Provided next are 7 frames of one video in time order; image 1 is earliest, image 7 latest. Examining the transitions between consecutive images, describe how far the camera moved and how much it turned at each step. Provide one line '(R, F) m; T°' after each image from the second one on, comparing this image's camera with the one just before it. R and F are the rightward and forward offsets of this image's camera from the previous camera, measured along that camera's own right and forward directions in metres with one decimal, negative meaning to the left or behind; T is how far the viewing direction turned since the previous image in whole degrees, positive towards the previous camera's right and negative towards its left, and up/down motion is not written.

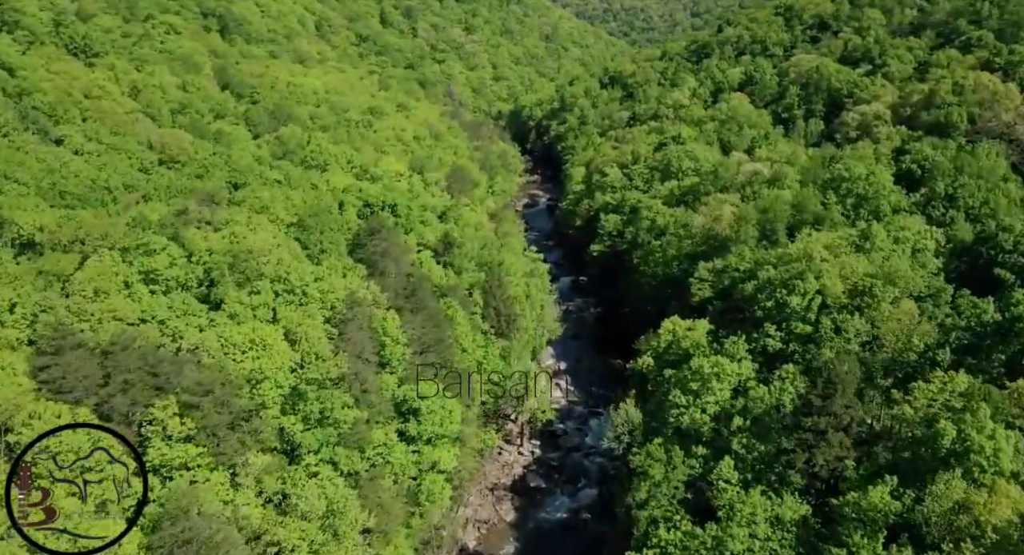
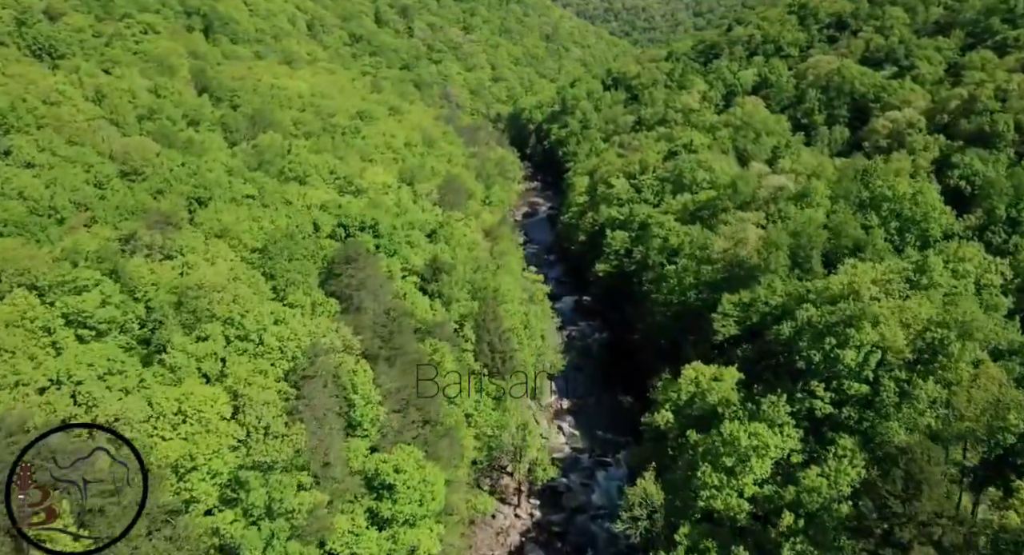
(+0.2, +7.4) m; 0°
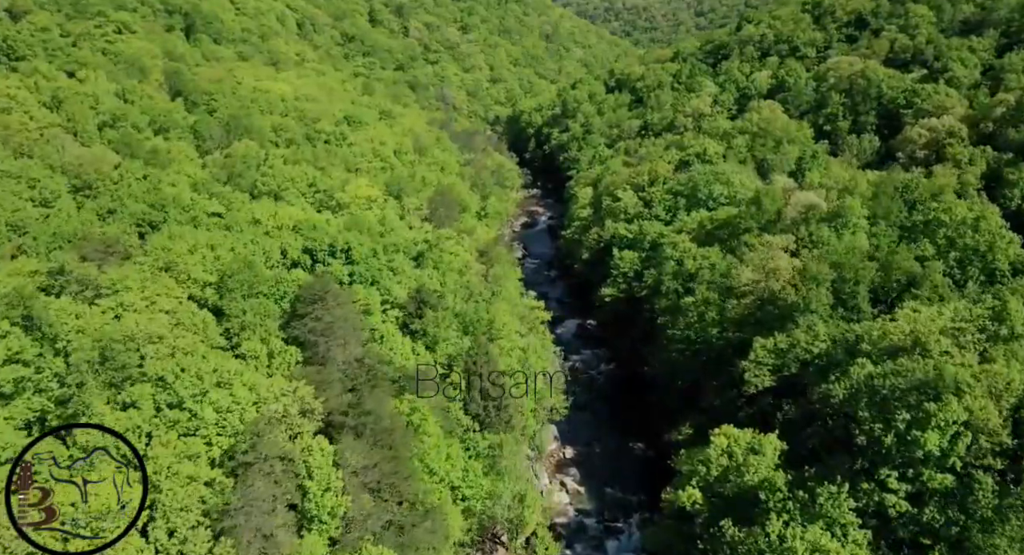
(+0.2, +7.4) m; 0°
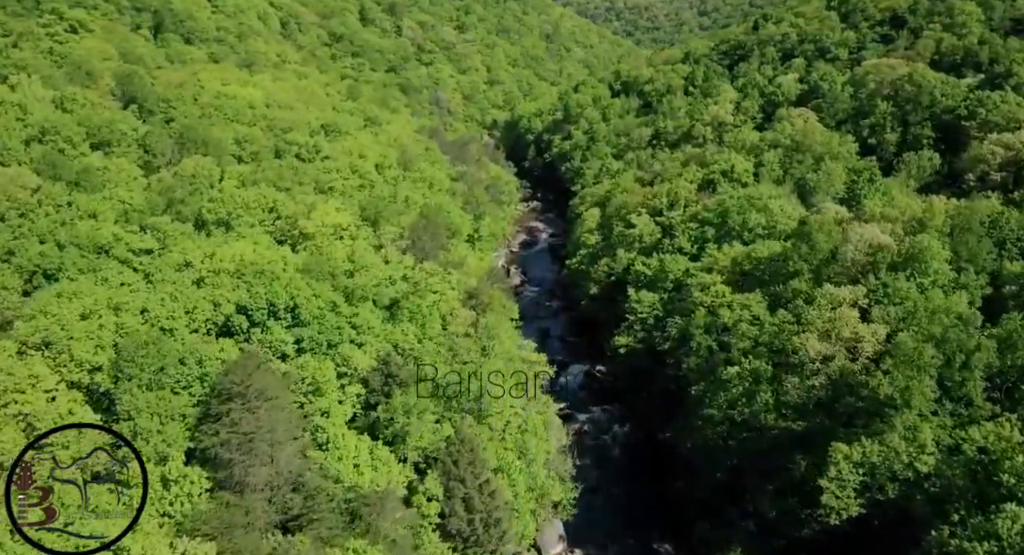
(+0.3, +11.3) m; 0°
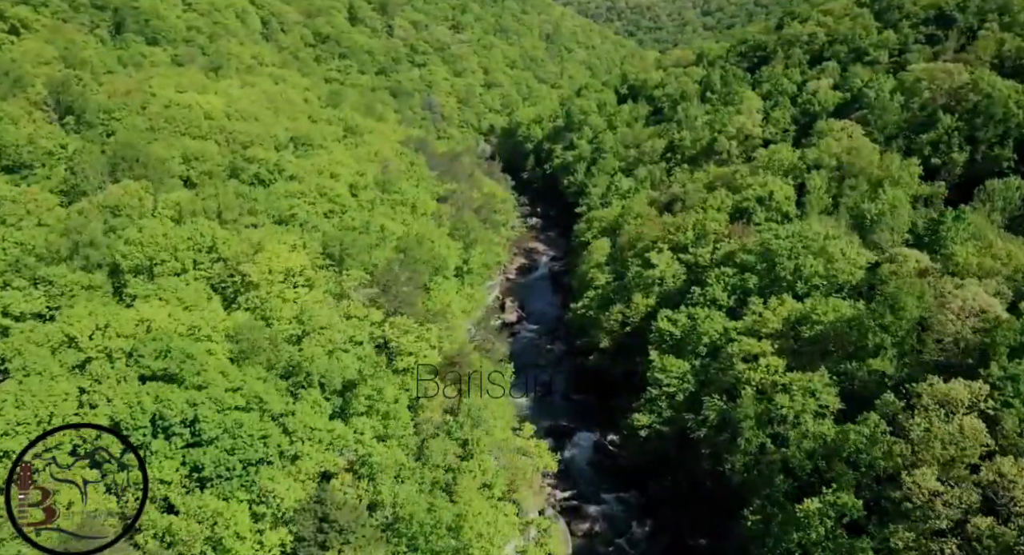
(+0.4, +11.7) m; 0°
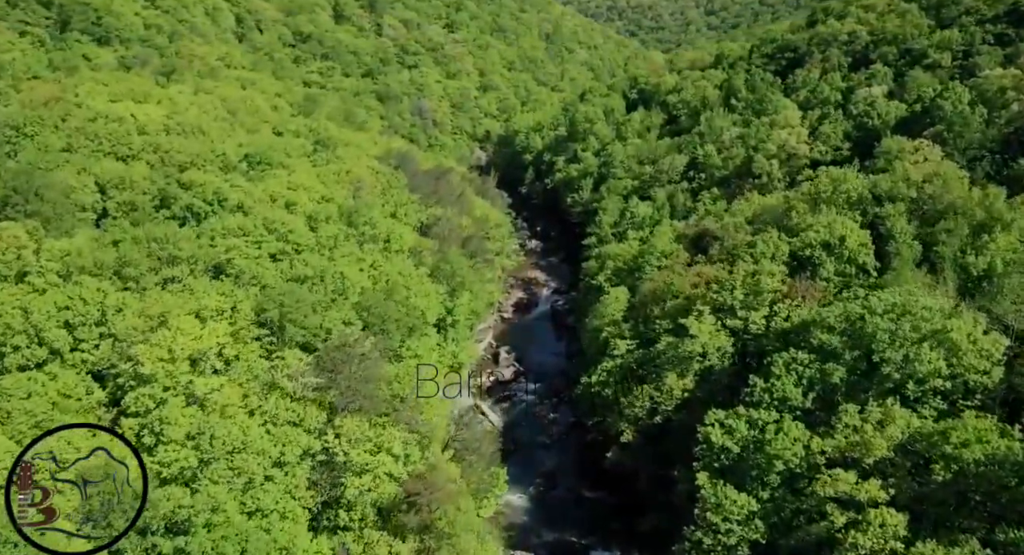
(+0.3, +13.3) m; 0°
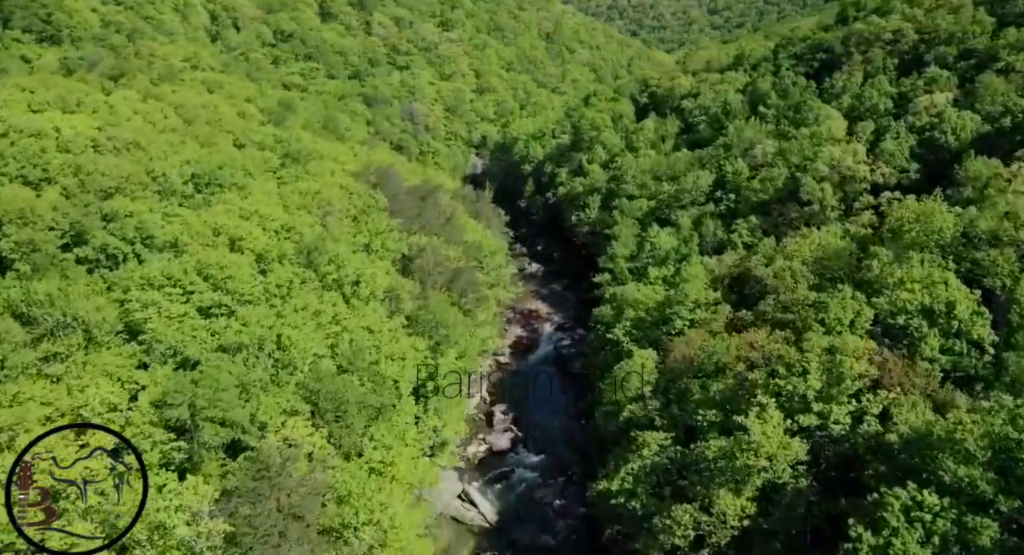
(+0.1, +11.1) m; 0°
